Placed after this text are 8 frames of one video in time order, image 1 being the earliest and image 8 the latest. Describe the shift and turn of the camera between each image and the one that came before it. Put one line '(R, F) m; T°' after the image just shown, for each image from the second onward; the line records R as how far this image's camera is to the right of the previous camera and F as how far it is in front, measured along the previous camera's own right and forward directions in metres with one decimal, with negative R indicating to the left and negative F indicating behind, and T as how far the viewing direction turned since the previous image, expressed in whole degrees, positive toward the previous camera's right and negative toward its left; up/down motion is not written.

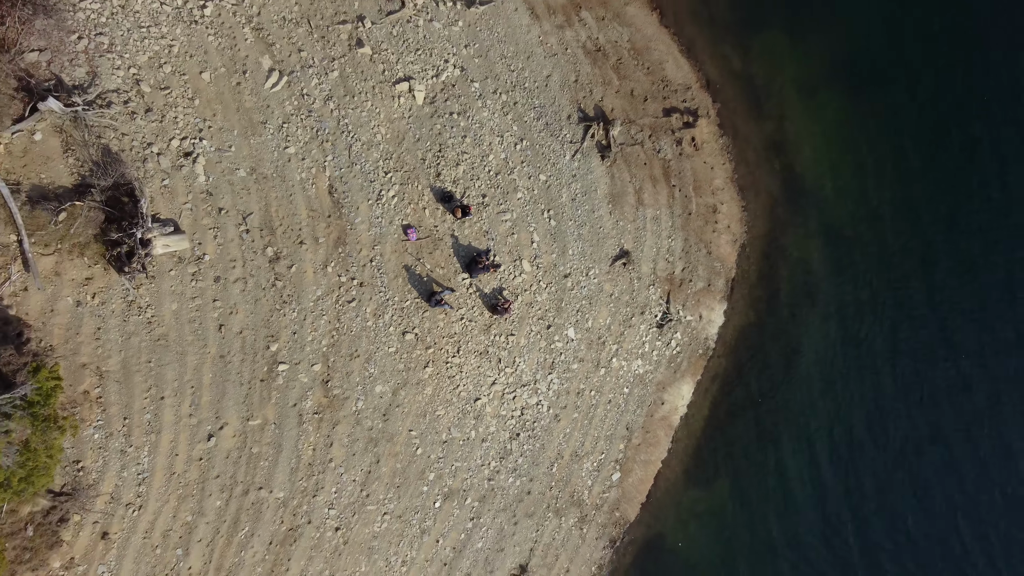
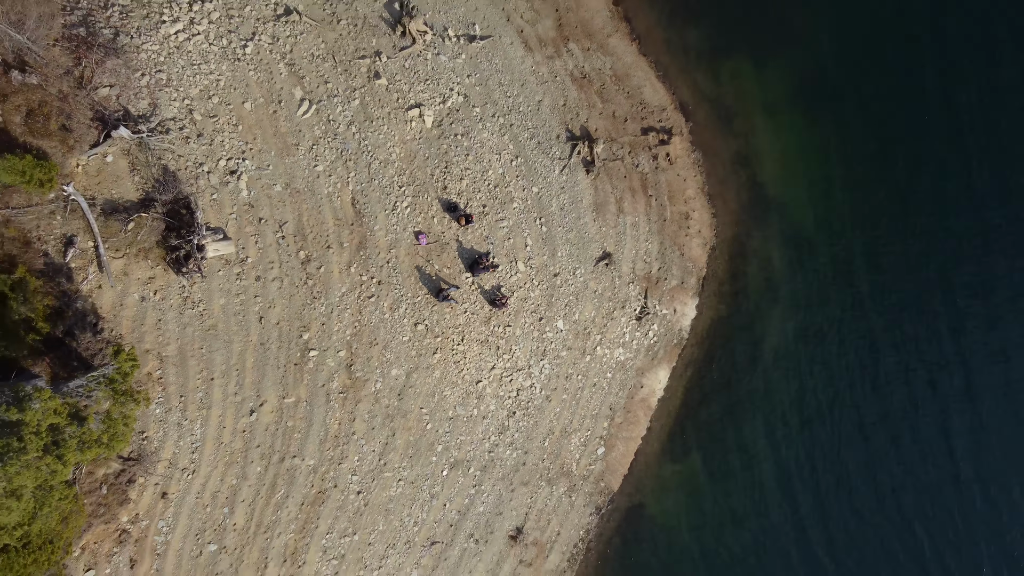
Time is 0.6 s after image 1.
(+0.1, -2.2) m; 0°
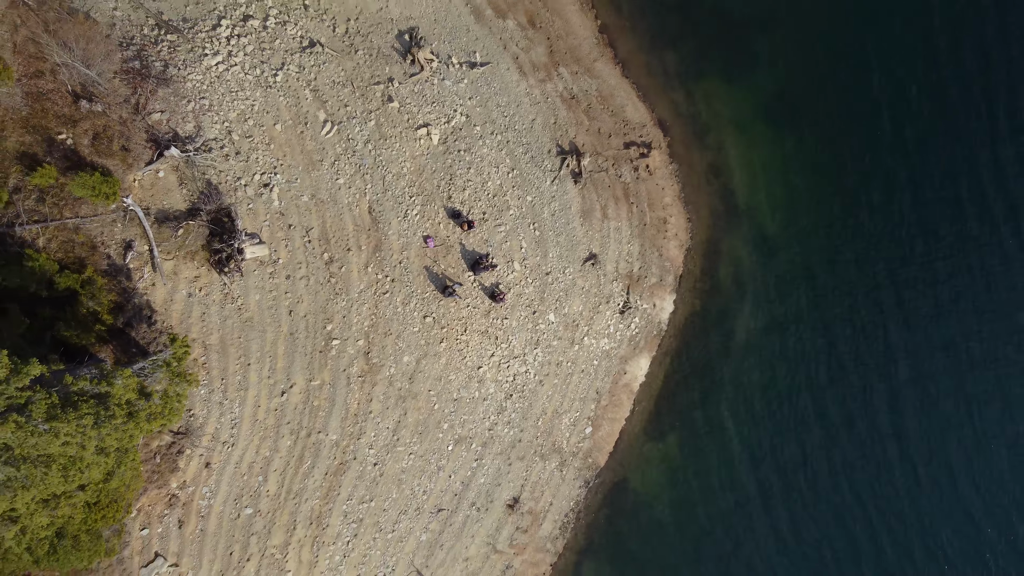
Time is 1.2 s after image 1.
(+0.1, -2.2) m; 0°
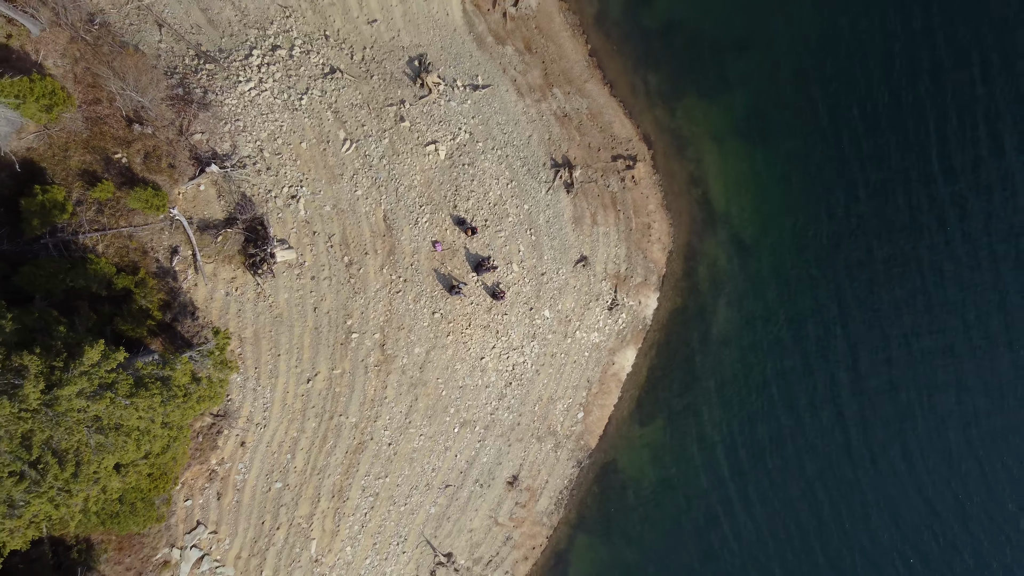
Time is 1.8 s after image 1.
(0.0, -2.2) m; 0°
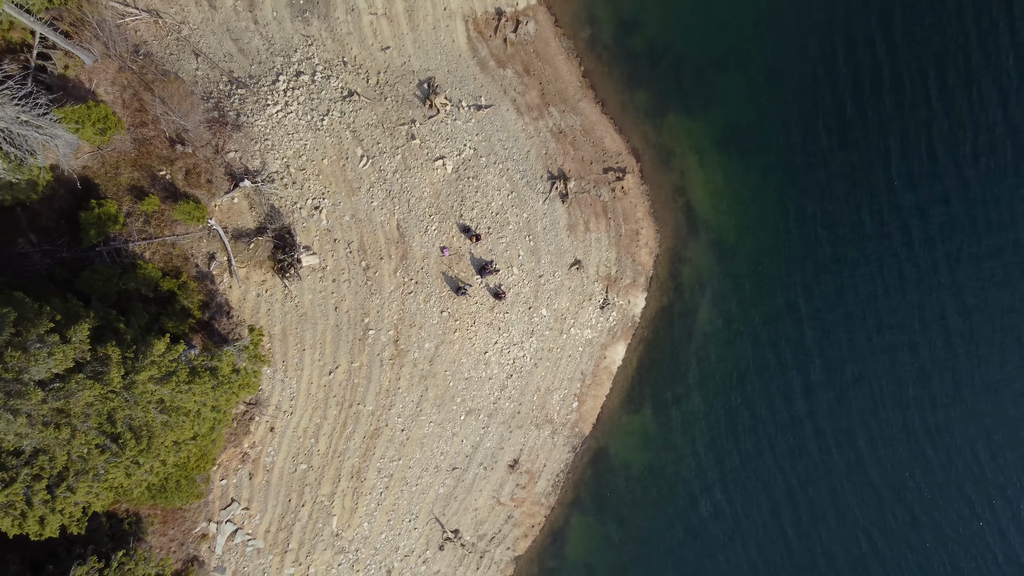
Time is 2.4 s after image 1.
(0.0, -2.2) m; 0°
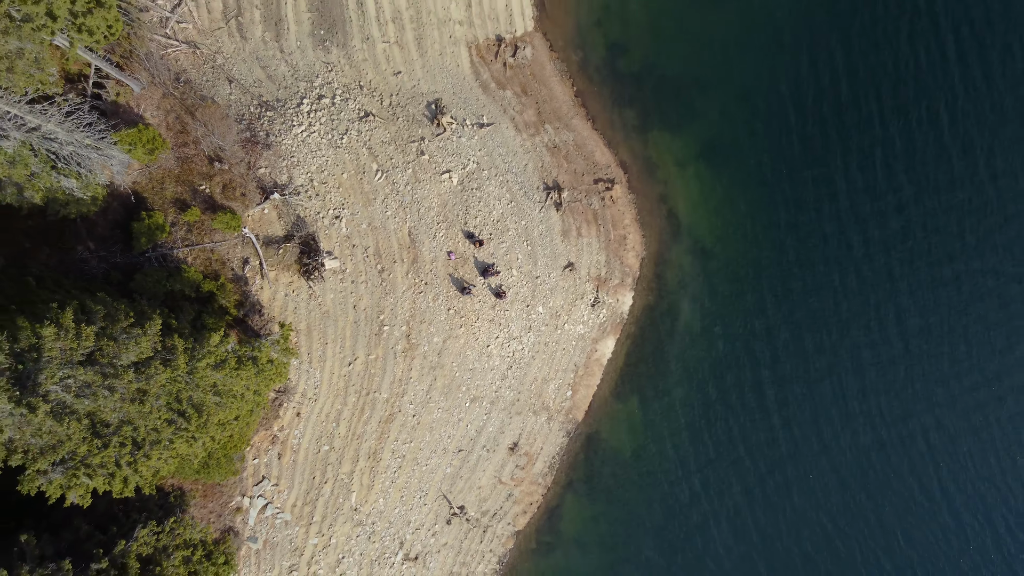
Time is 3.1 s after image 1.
(0.0, -2.6) m; 0°
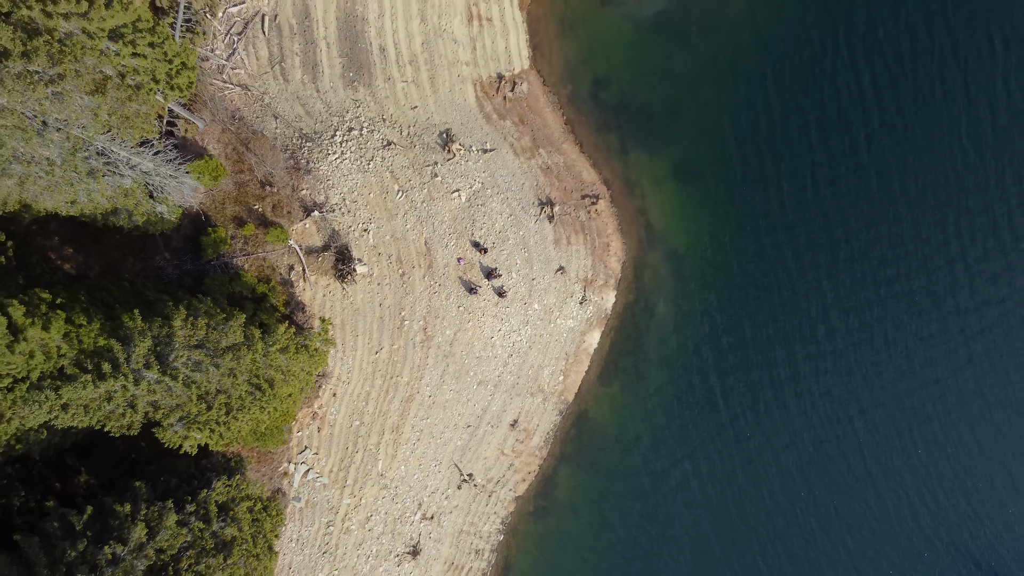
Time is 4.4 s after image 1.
(0.0, -4.7) m; 0°
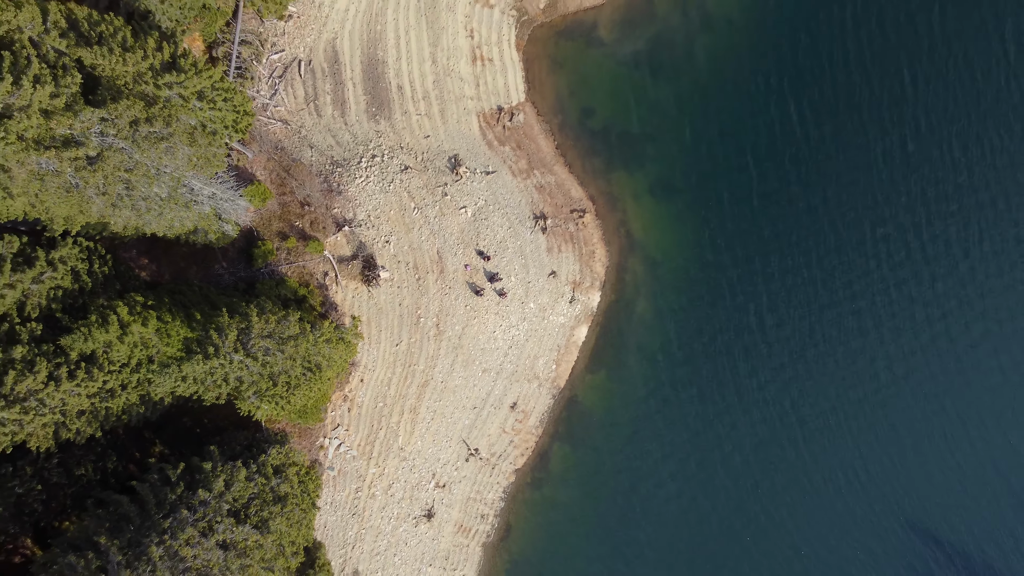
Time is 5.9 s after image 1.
(+0.2, -5.2) m; 0°
